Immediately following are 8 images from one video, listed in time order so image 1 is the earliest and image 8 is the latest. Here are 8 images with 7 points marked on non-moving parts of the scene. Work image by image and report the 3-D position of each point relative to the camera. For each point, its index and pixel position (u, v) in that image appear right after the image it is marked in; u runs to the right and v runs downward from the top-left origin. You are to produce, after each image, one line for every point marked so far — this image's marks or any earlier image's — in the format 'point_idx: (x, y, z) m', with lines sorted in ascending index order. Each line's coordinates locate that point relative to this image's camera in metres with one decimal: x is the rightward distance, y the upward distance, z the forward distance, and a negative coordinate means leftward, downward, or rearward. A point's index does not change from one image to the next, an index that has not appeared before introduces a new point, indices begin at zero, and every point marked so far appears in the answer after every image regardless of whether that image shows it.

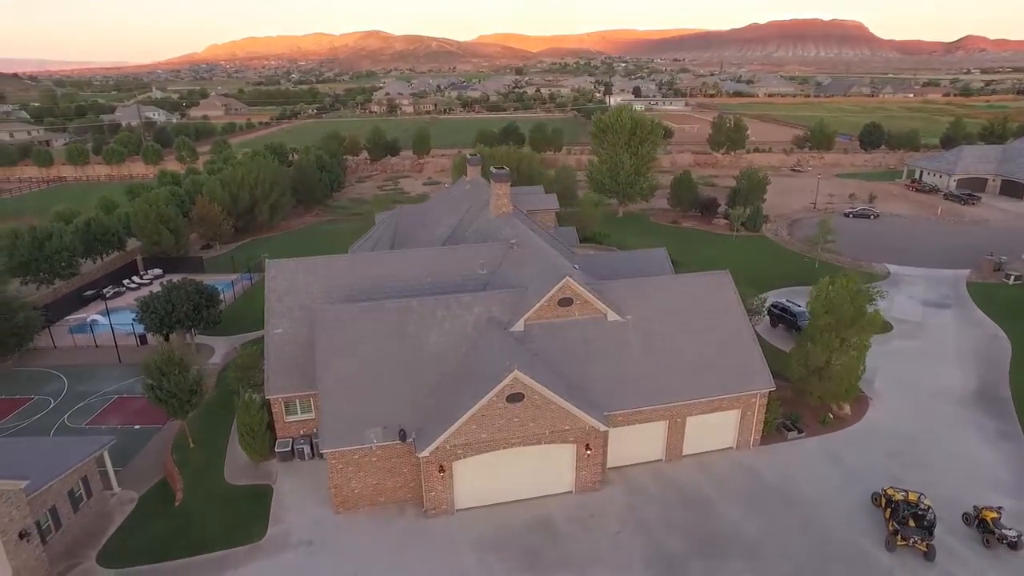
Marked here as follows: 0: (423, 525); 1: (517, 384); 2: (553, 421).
0: (-2.9, -7.7, +19.2) m
1: (+0.1, -2.9, +18.3) m
2: (+1.3, -4.3, +19.1) m
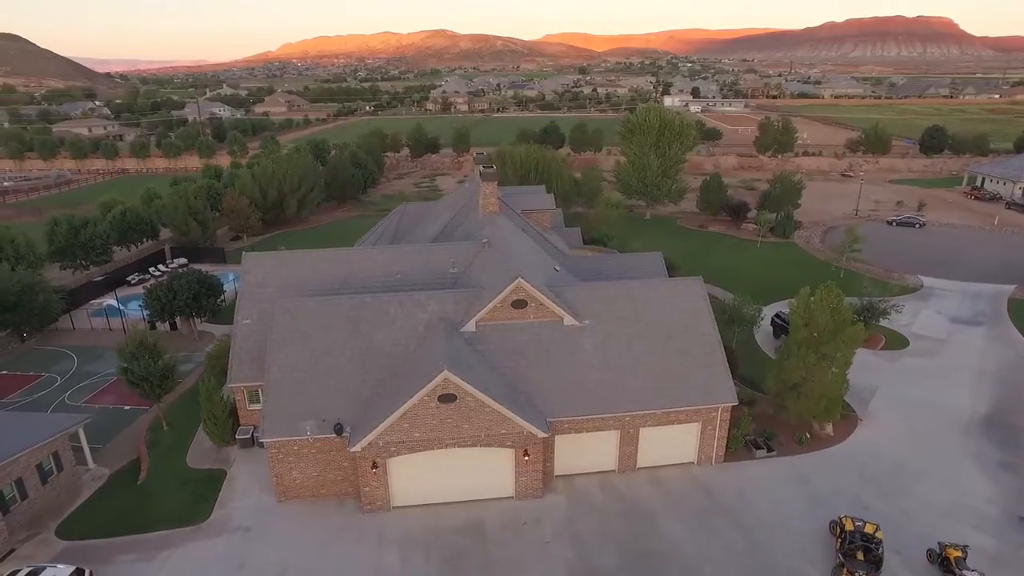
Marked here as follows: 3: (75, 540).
0: (-5.1, -7.5, +19.3) m
1: (-2.0, -2.9, +18.2) m
2: (-0.7, -4.3, +18.8) m
3: (-14.1, -8.2, +19.3) m
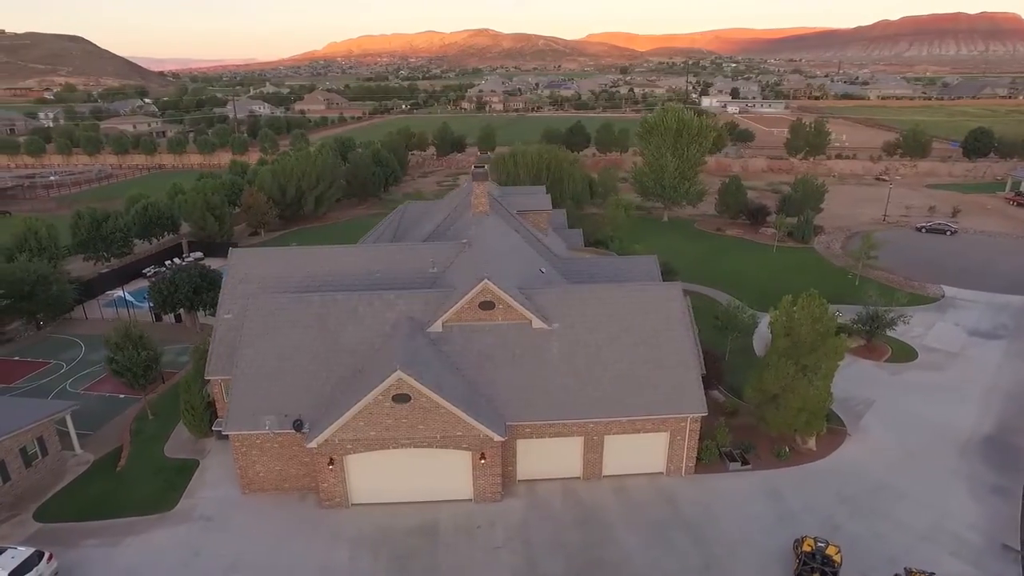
0: (-6.5, -7.5, +19.4) m
1: (-3.4, -2.9, +18.1) m
2: (-2.1, -4.3, +18.7) m
3: (-15.5, -7.9, +20.0) m
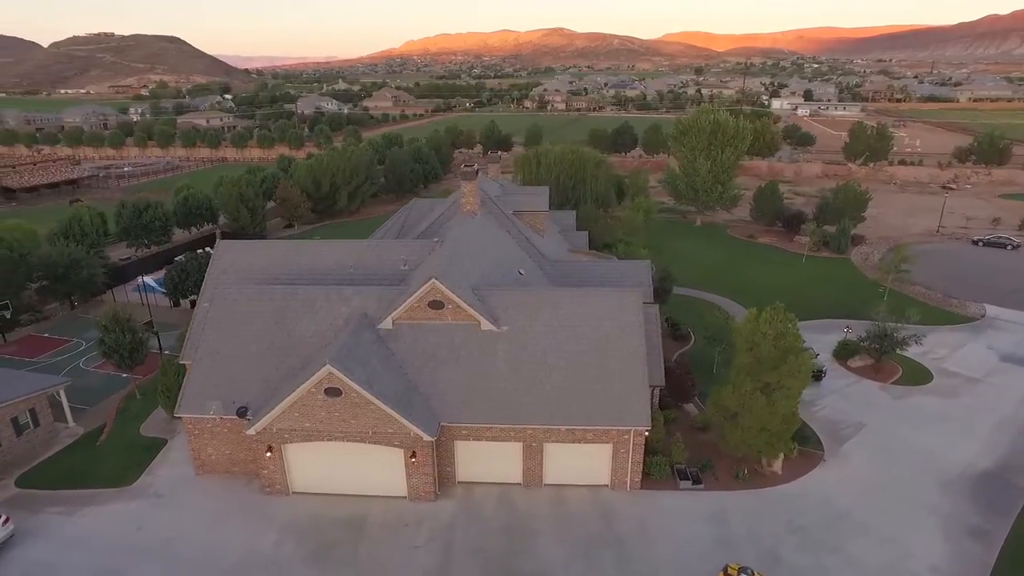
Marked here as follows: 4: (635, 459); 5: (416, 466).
0: (-8.8, -7.2, +20.1) m
1: (-5.6, -2.8, +18.4) m
2: (-4.3, -4.2, +18.9) m
3: (-17.6, -7.3, +21.6) m
4: (+4.1, -5.8, +19.9) m
5: (-3.1, -5.8, +19.4) m
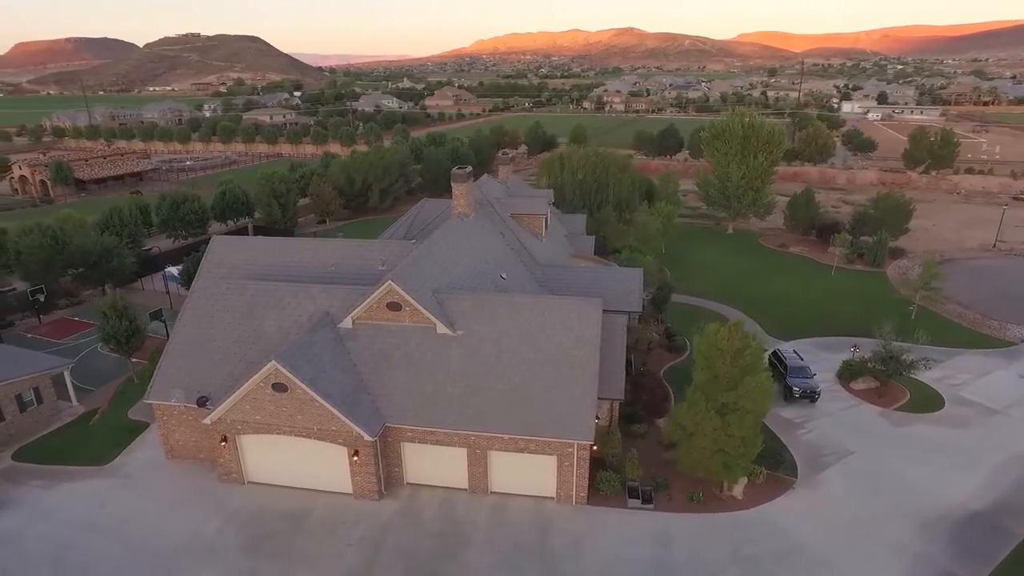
0: (-10.6, -7.0, +20.9) m
1: (-7.5, -2.7, +18.9) m
2: (-6.2, -4.2, +19.3) m
3: (-19.3, -6.8, +23.2) m
4: (+2.2, -6.1, +19.5) m
5: (-5.1, -5.8, +19.6) m
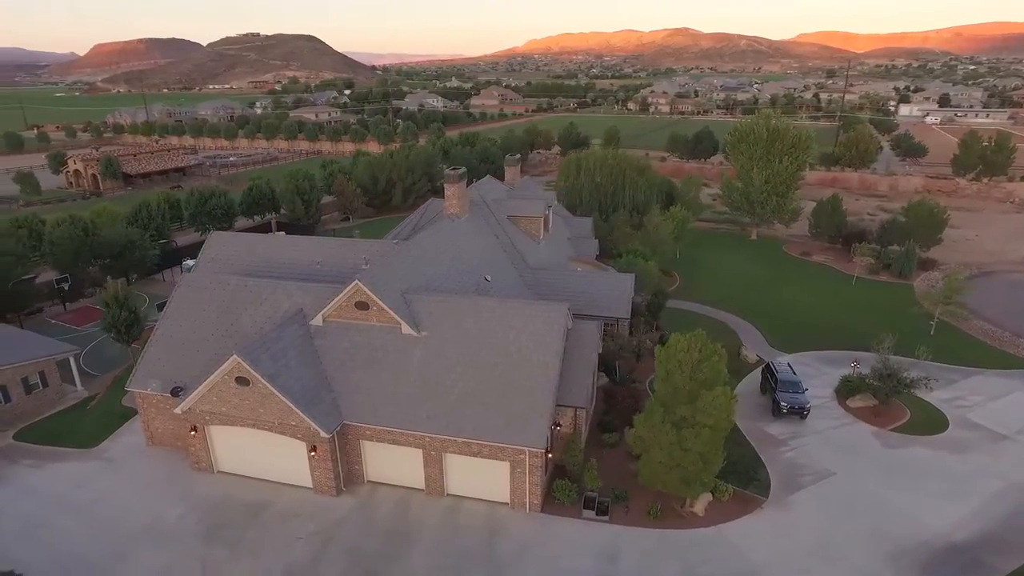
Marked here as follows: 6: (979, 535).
0: (-12.0, -6.8, +21.6) m
1: (-8.9, -2.6, +19.5) m
2: (-7.7, -4.2, +19.7) m
3: (-20.5, -6.4, +24.6) m
4: (+0.7, -6.3, +19.3) m
5: (-6.6, -5.8, +20.0) m
6: (+15.4, -8.2, +19.6) m
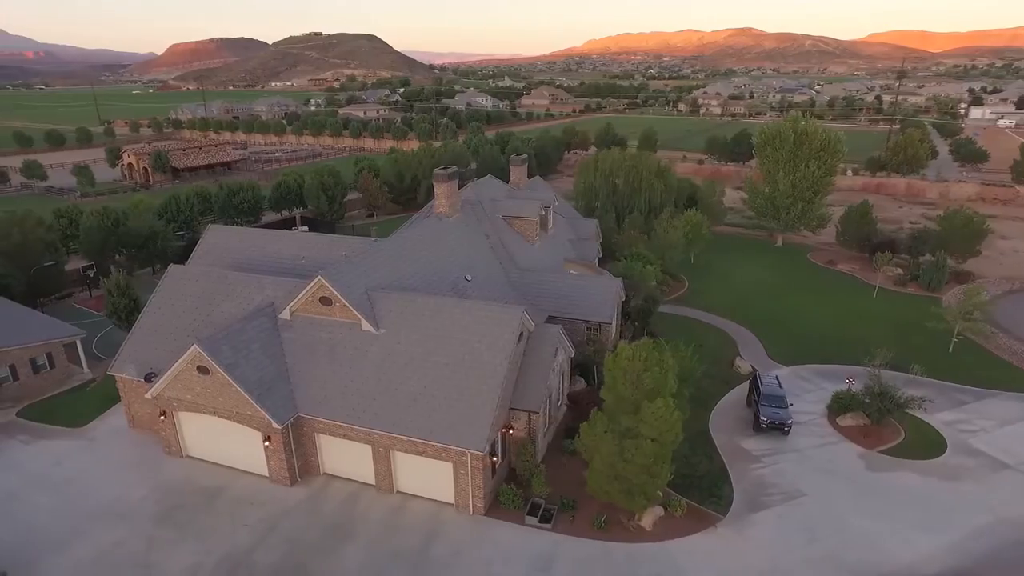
0: (-13.7, -6.5, +22.6) m
1: (-10.6, -2.4, +20.1) m
2: (-9.4, -3.9, +20.3) m
3: (-21.8, -5.7, +26.3) m
4: (-1.1, -6.3, +19.2) m
5: (-8.3, -5.6, +20.5) m
6: (+13.5, -8.7, +18.3) m
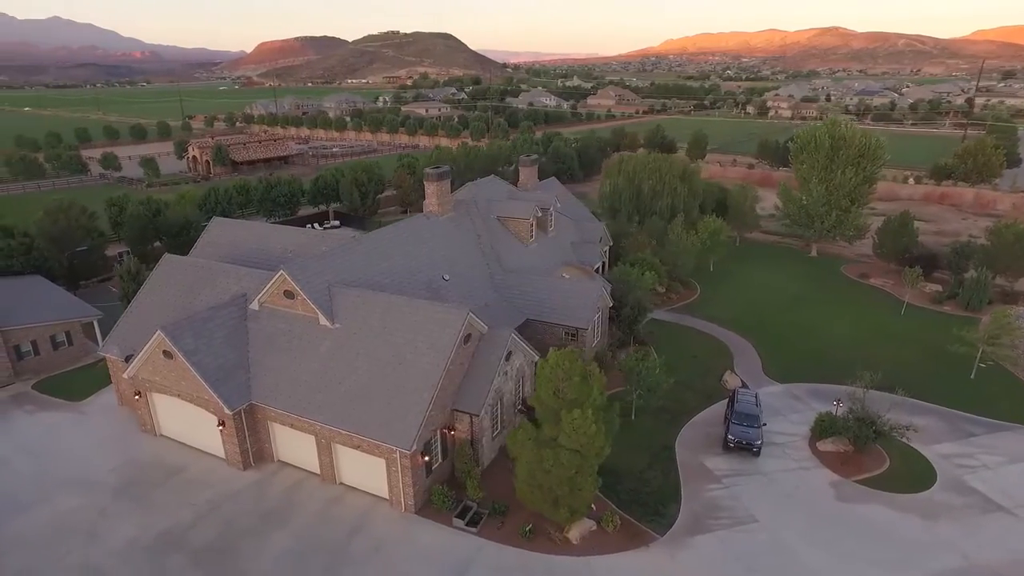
0: (-15.5, -5.9, +24.1) m
1: (-12.5, -2.0, +21.3) m
2: (-11.4, -3.6, +21.4) m
3: (-23.2, -4.8, +28.6) m
4: (-3.4, -6.3, +19.3) m
5: (-10.3, -5.3, +21.4) m
6: (+10.9, -9.3, +16.9) m
